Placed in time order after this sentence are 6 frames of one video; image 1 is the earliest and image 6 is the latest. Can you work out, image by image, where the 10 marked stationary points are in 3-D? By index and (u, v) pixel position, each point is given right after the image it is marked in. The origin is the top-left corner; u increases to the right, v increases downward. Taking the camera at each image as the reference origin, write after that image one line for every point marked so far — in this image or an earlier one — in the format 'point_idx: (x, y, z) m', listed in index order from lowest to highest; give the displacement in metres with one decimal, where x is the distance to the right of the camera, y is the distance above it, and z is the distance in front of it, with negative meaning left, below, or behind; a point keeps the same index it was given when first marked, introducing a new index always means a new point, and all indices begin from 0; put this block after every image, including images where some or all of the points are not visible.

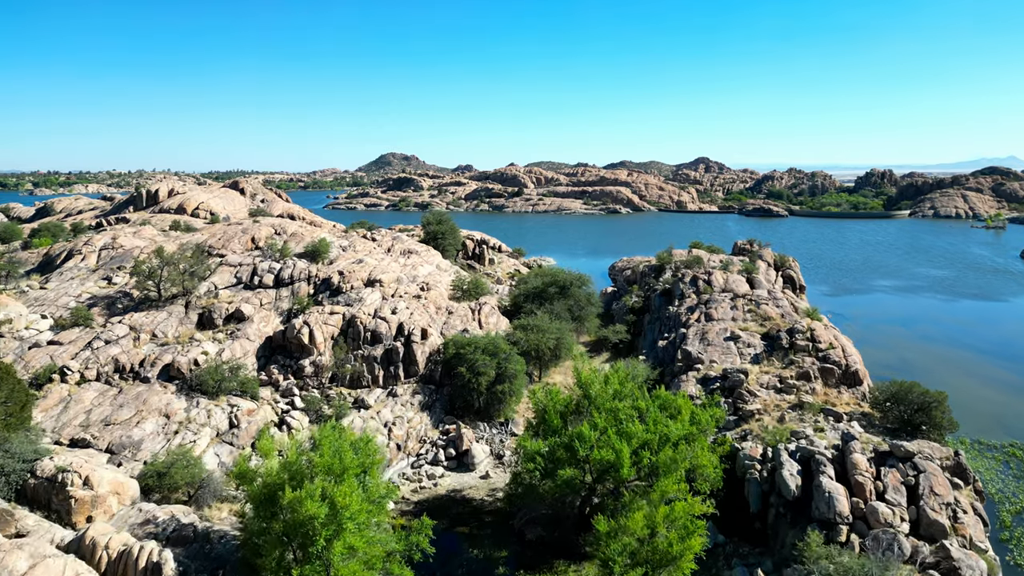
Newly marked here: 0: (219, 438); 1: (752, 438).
0: (-7.6, -3.9, +18.4) m
1: (+6.2, -3.9, +18.4) m
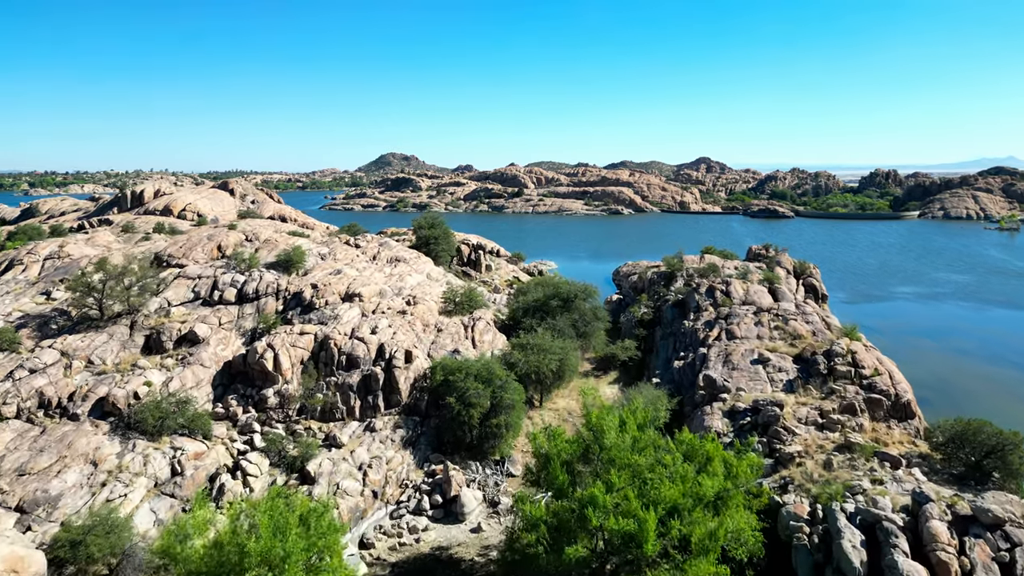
0: (-7.7, -4.3, +15.4) m
1: (+6.1, -4.4, +15.3) m
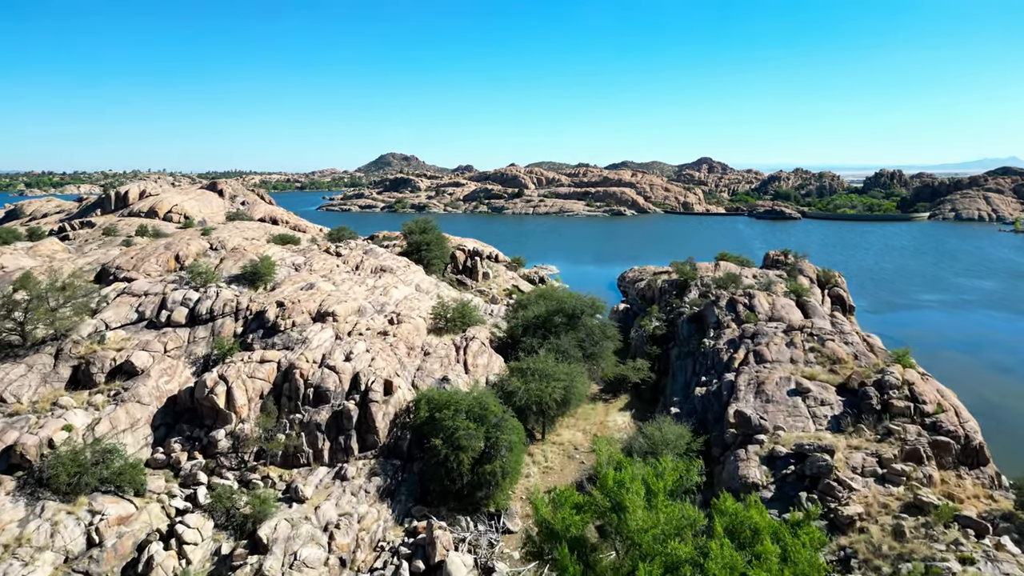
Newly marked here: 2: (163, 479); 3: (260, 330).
0: (-7.7, -4.8, +12.3) m
1: (+6.0, -4.8, +12.3) m
2: (-7.3, -4.0, +14.9) m
3: (-6.5, -1.1, +18.3) m
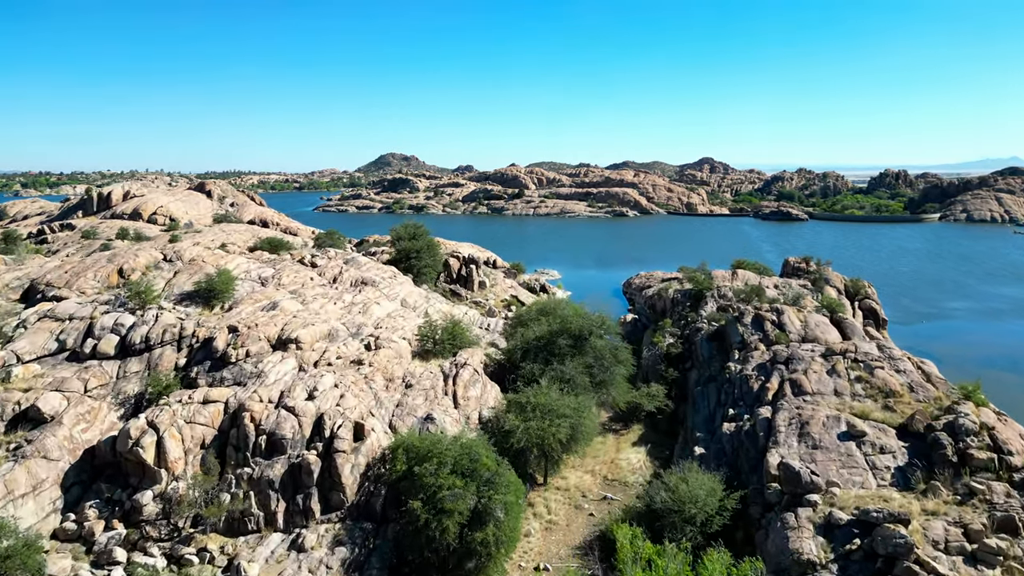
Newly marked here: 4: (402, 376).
0: (-7.8, -5.3, +9.3) m
1: (+6.0, -5.3, +9.3) m
2: (-7.4, -4.5, +11.8) m
3: (-6.6, -1.6, +15.3) m
4: (-2.7, -2.2, +17.5) m
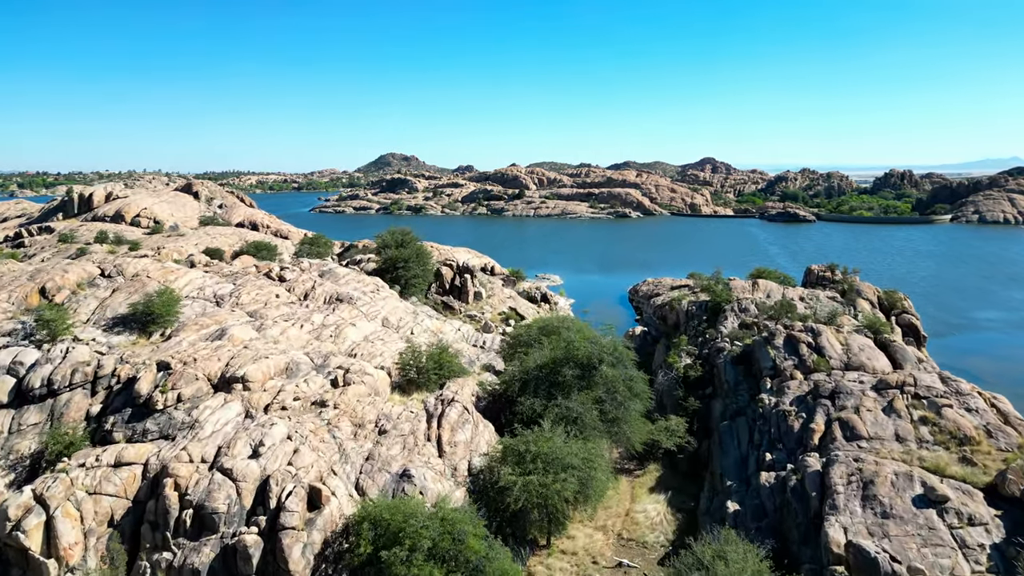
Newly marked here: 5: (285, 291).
0: (-7.9, -5.8, +6.3) m
1: (+5.9, -5.8, +6.3) m
2: (-7.5, -5.0, +8.8) m
3: (-6.7, -2.1, +12.3) m
4: (-2.8, -2.7, +14.5) m
5: (-6.3, -0.1, +19.8) m
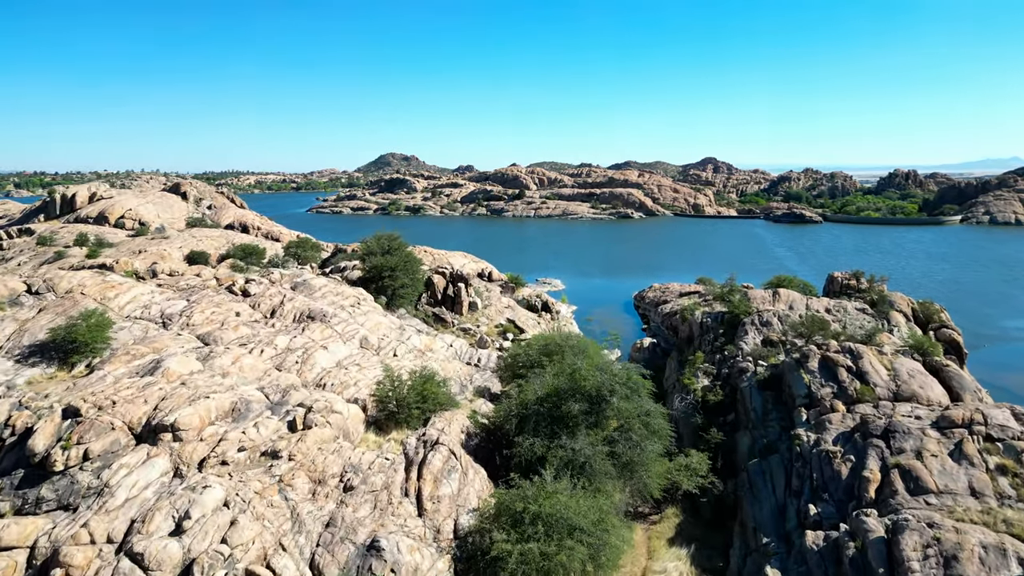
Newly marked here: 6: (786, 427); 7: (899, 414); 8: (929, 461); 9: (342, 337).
0: (-8.0, -6.2, +3.7) m
1: (+5.8, -6.2, +3.7) m
2: (-7.5, -5.4, +6.3) m
3: (-6.7, -2.5, +9.7) m
4: (-2.9, -3.1, +11.9) m
5: (-6.4, -0.5, +17.2) m
6: (+6.5, -3.2, +17.1) m
7: (+8.3, -2.6, +15.3) m
8: (+7.8, -3.2, +13.3) m
9: (-4.2, -1.2, +17.4) m
